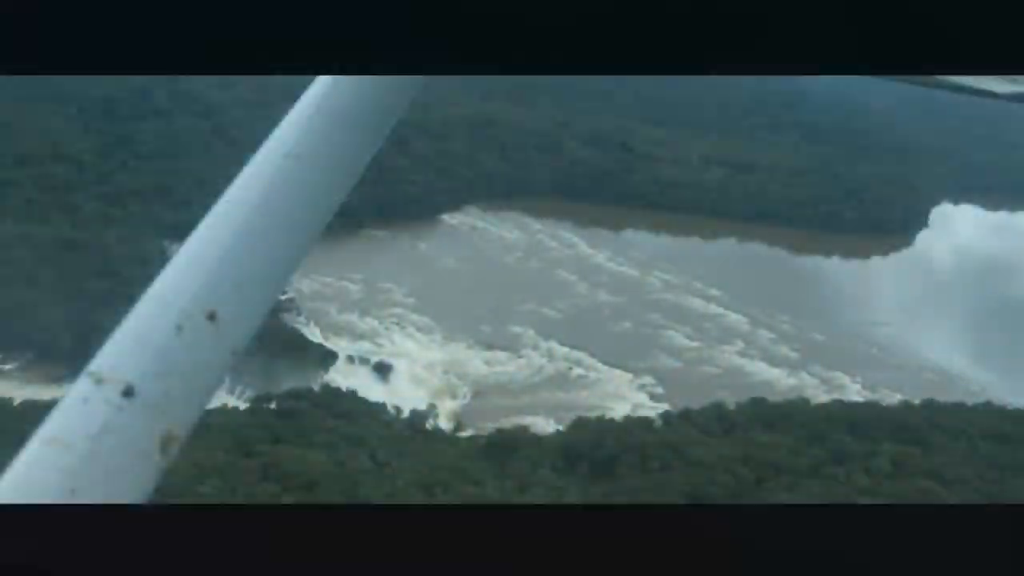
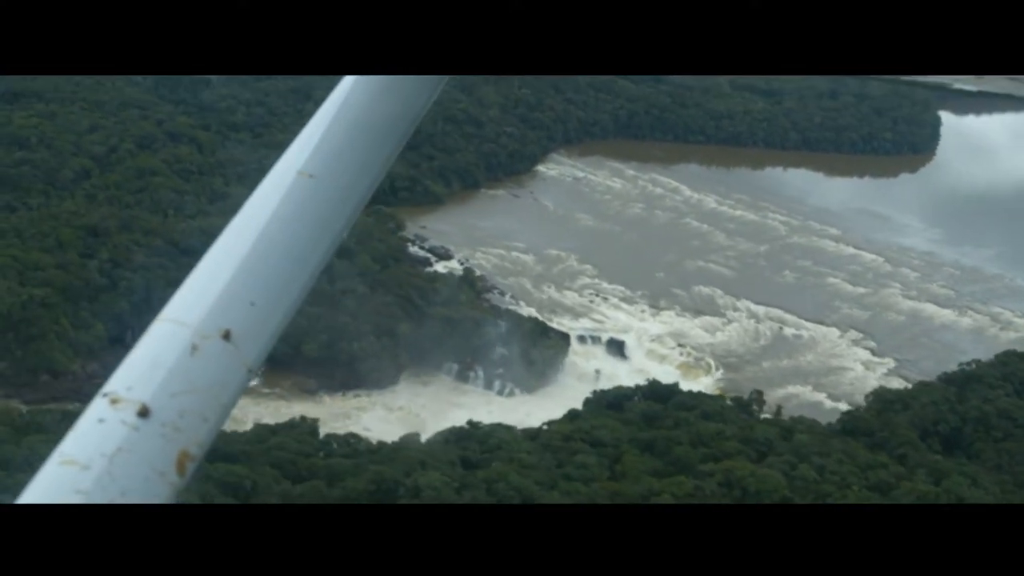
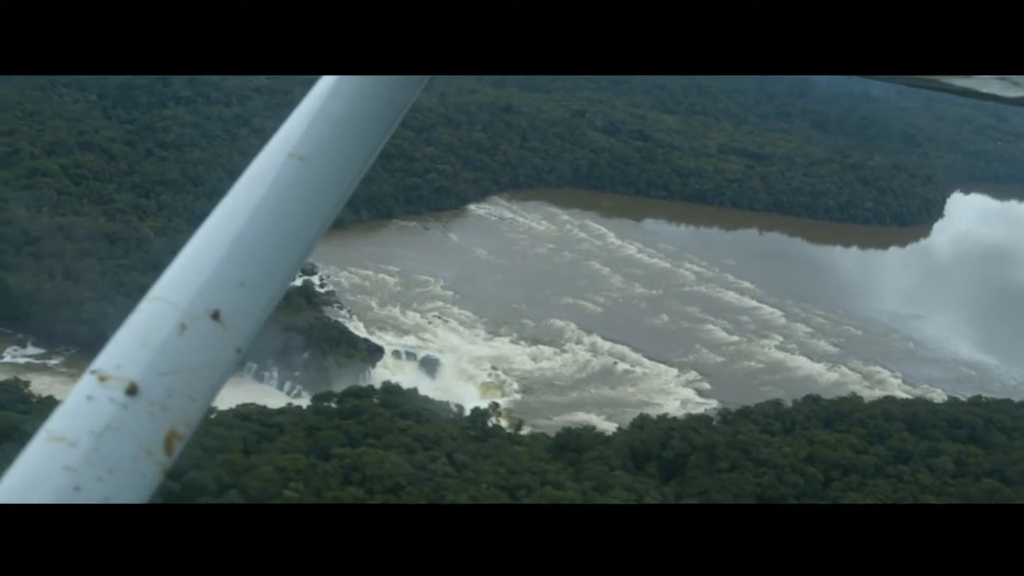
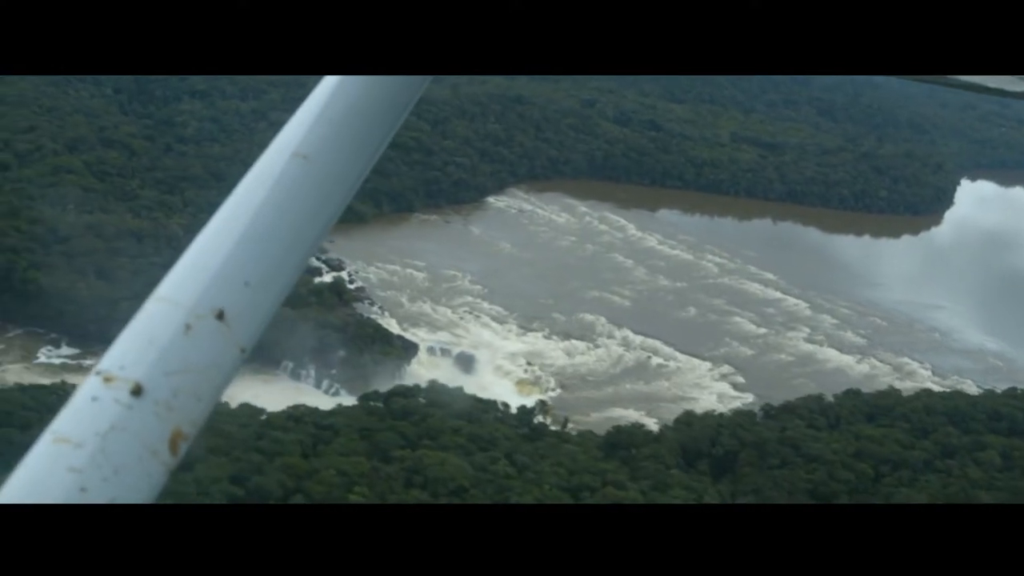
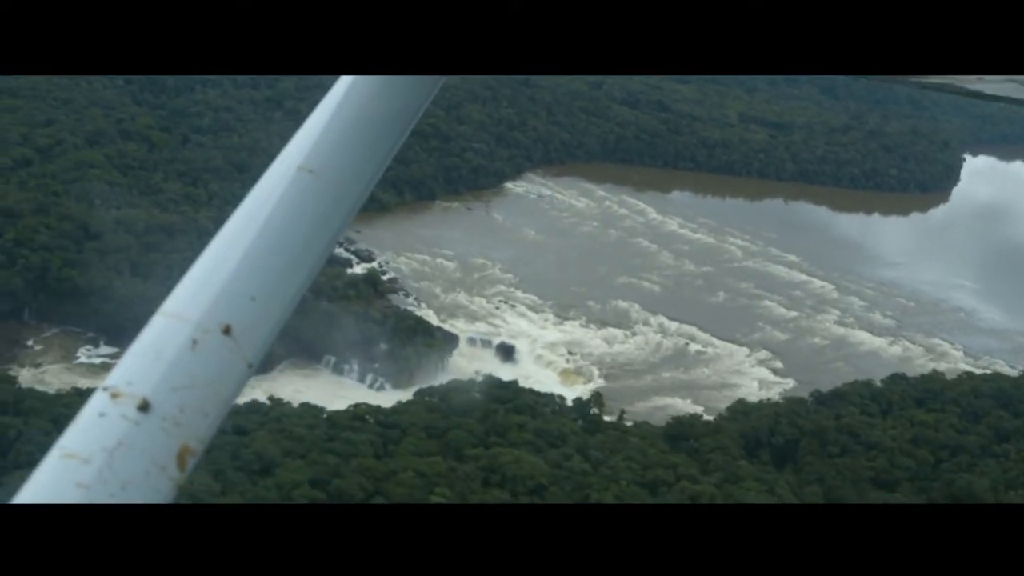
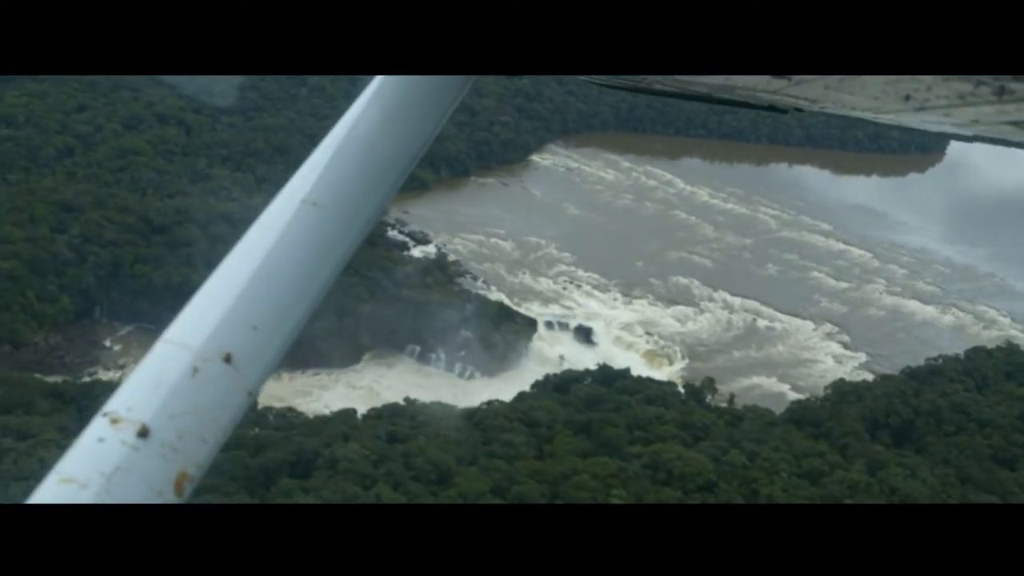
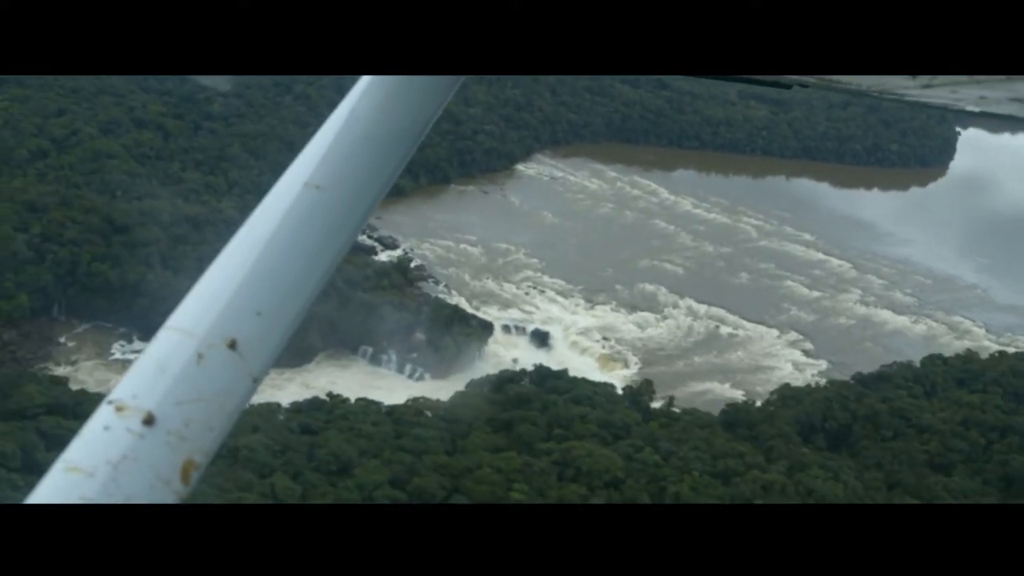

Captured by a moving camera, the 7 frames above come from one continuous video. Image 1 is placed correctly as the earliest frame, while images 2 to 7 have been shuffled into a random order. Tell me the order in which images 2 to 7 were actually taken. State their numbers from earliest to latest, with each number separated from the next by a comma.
3, 4, 5, 7, 6, 2
